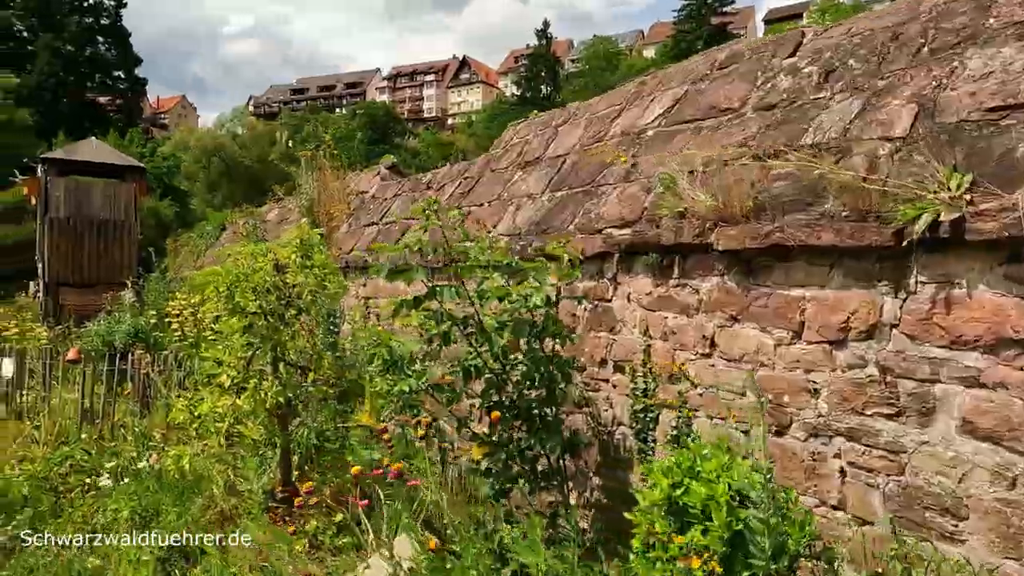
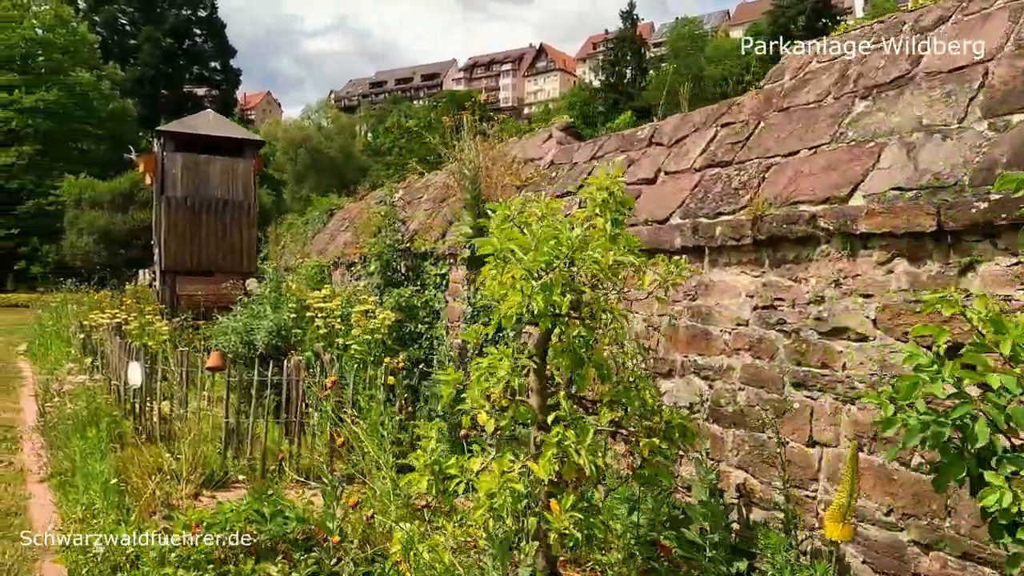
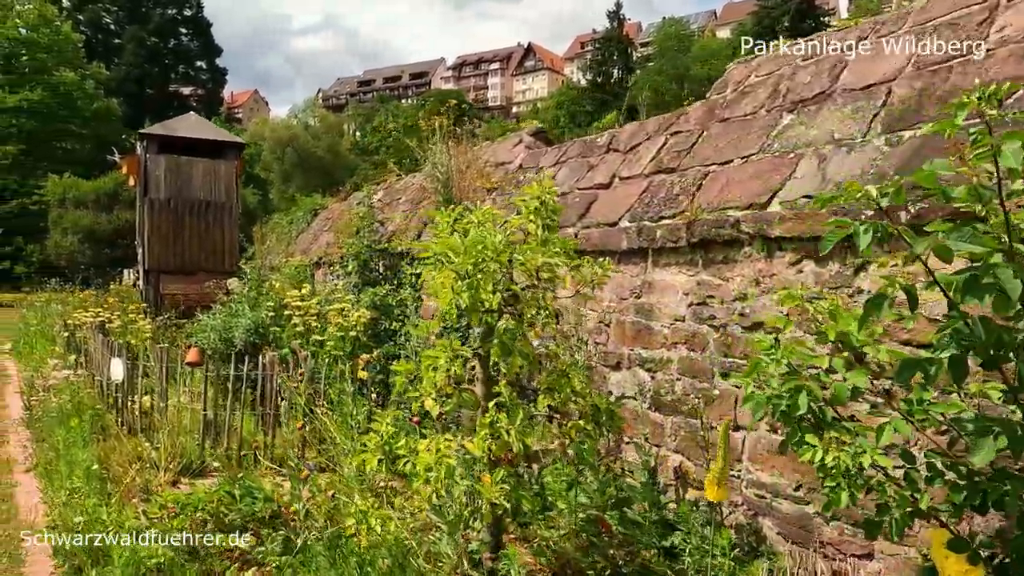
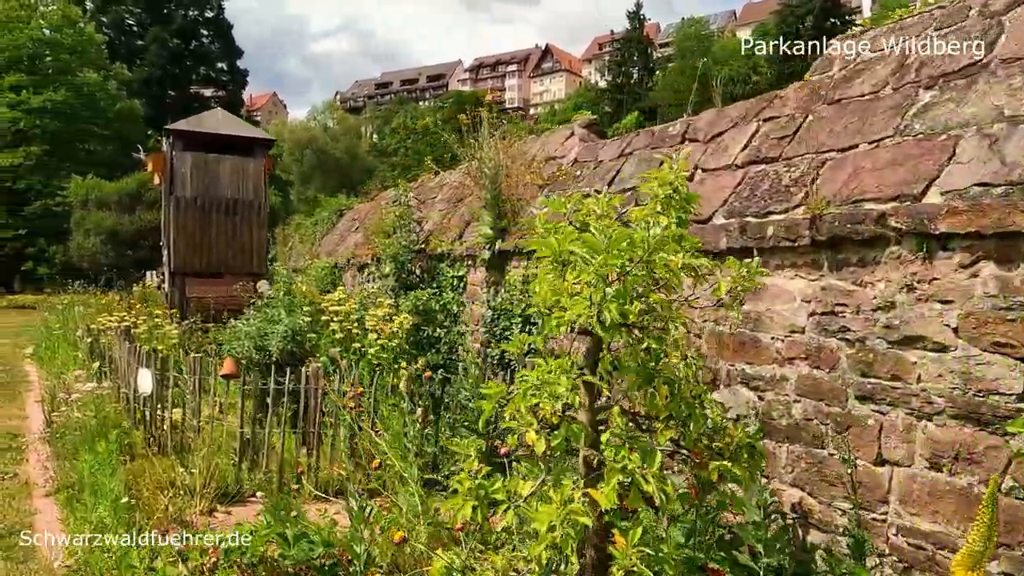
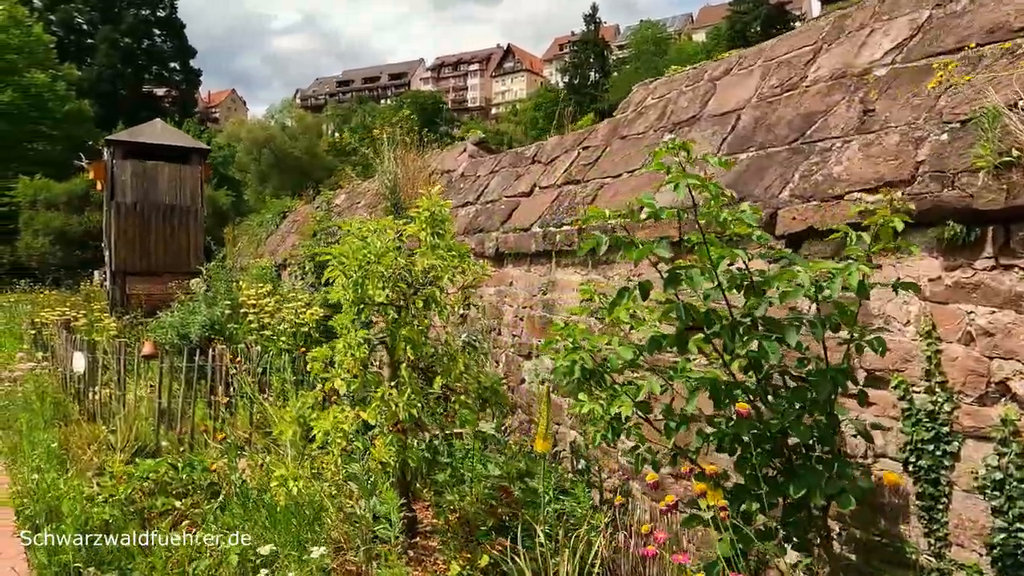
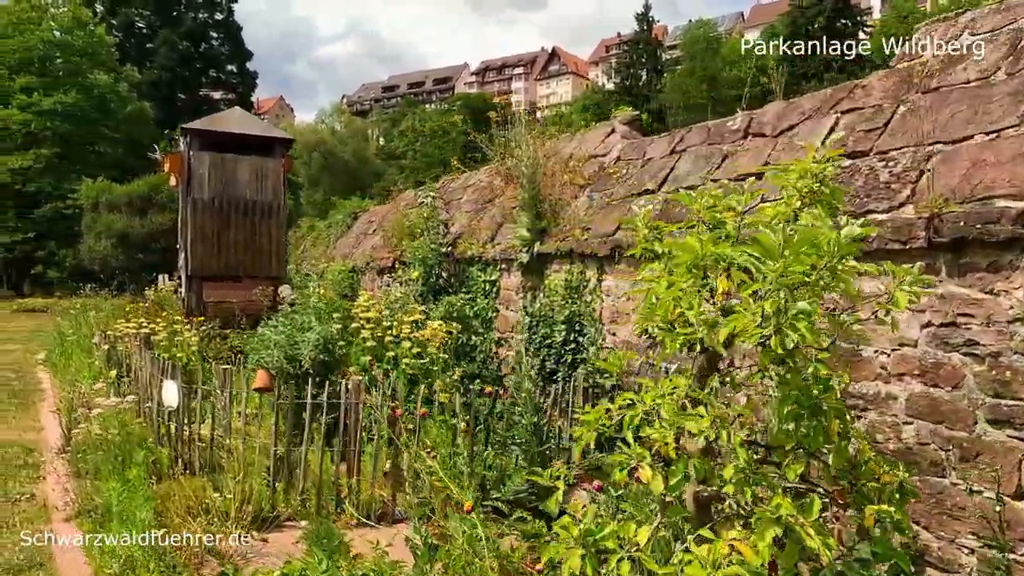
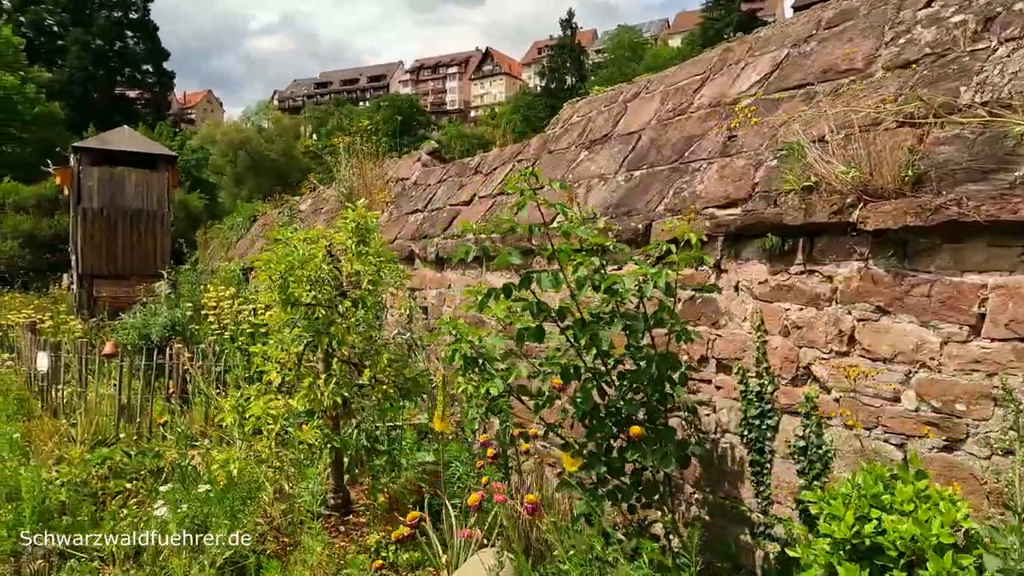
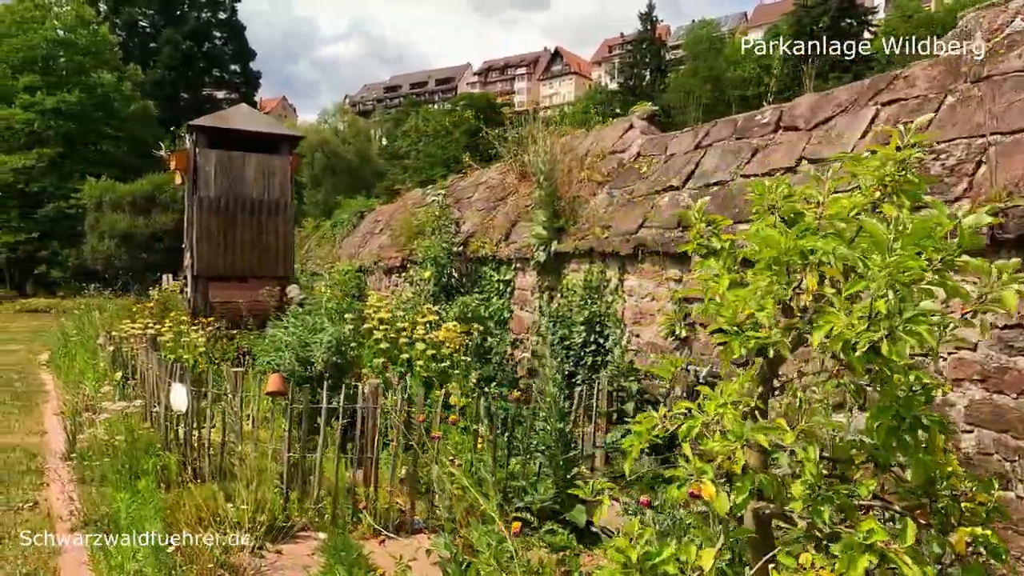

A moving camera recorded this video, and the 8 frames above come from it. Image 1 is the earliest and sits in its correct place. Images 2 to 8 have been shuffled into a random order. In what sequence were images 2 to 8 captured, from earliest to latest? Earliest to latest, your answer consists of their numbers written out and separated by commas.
7, 5, 3, 2, 4, 6, 8
